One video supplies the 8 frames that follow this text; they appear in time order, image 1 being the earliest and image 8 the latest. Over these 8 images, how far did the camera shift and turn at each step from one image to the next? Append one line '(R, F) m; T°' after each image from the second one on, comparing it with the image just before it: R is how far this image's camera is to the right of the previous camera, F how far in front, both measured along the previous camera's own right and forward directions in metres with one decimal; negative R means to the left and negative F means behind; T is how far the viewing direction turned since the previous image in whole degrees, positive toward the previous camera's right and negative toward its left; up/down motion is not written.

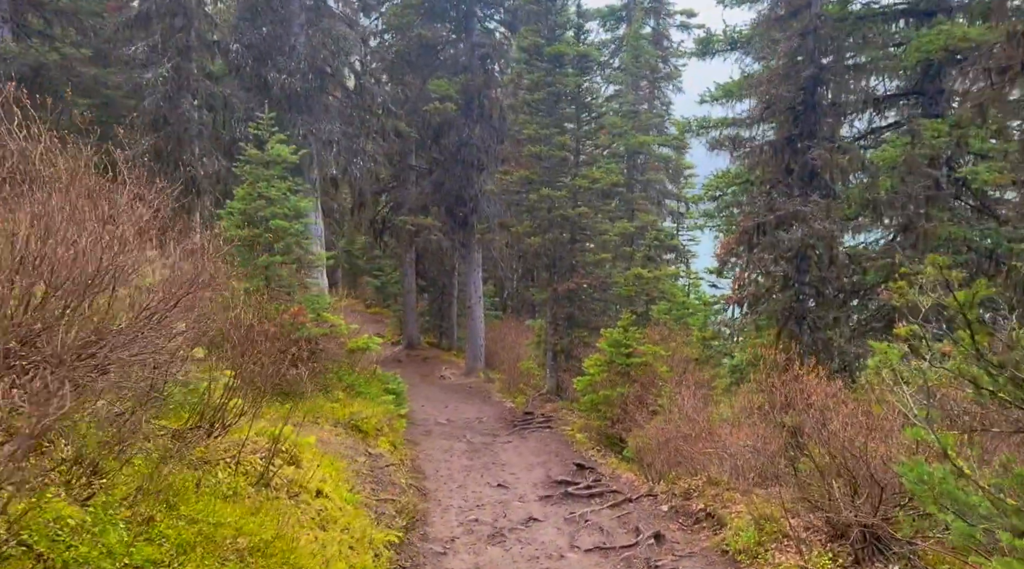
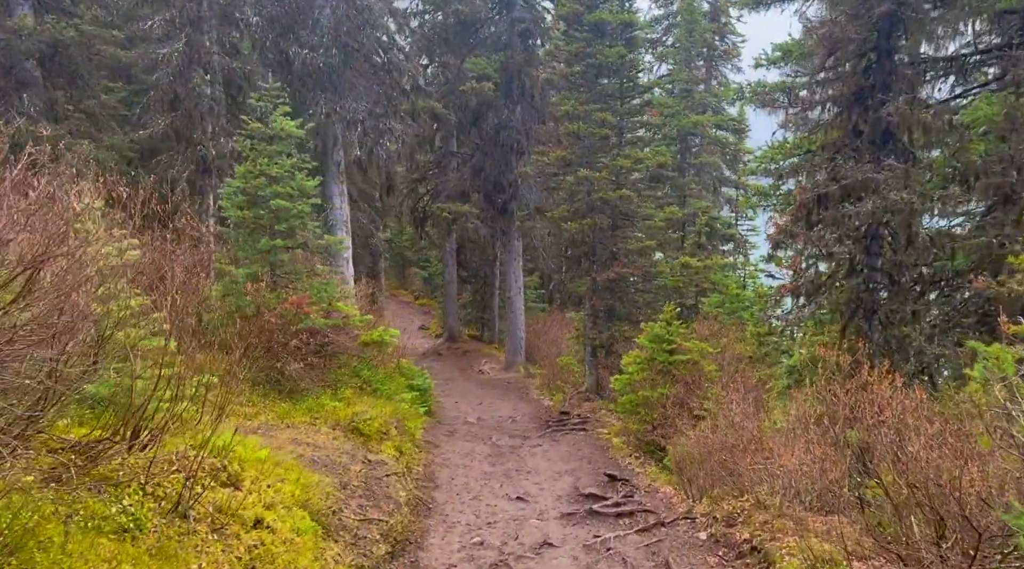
(+0.5, +1.6) m; -4°
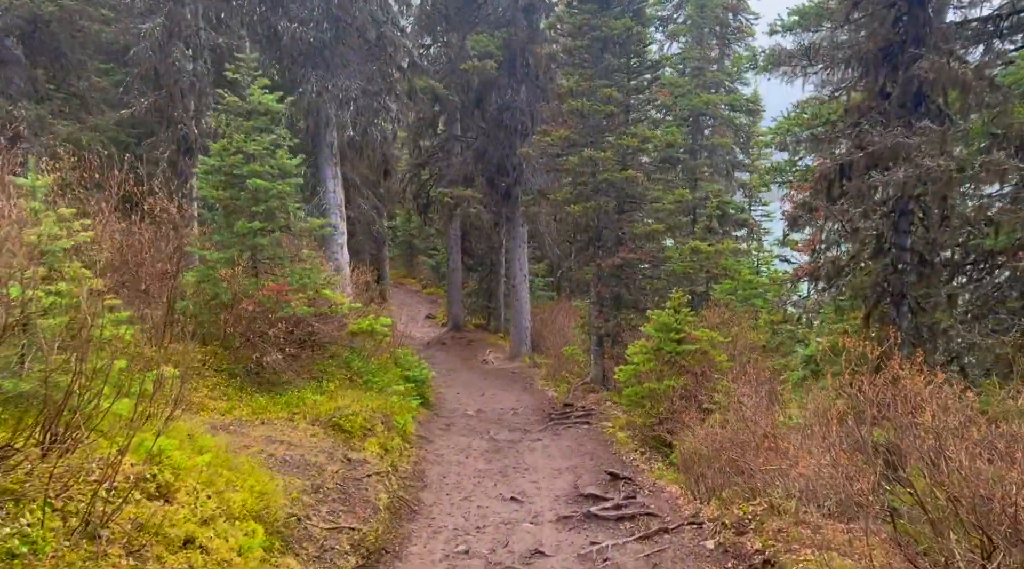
(+0.3, +0.9) m; -1°
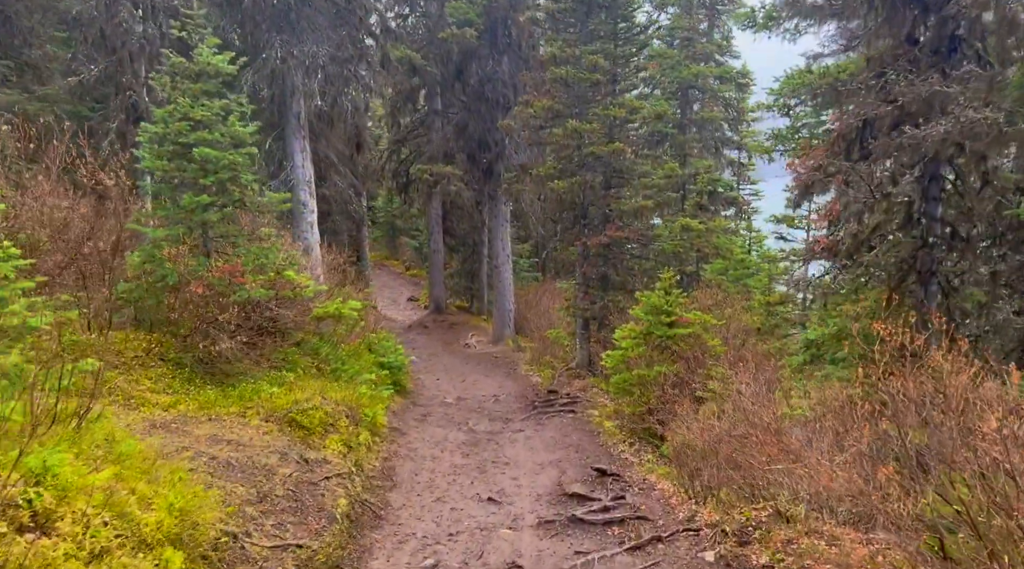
(+0.1, +1.0) m; +1°
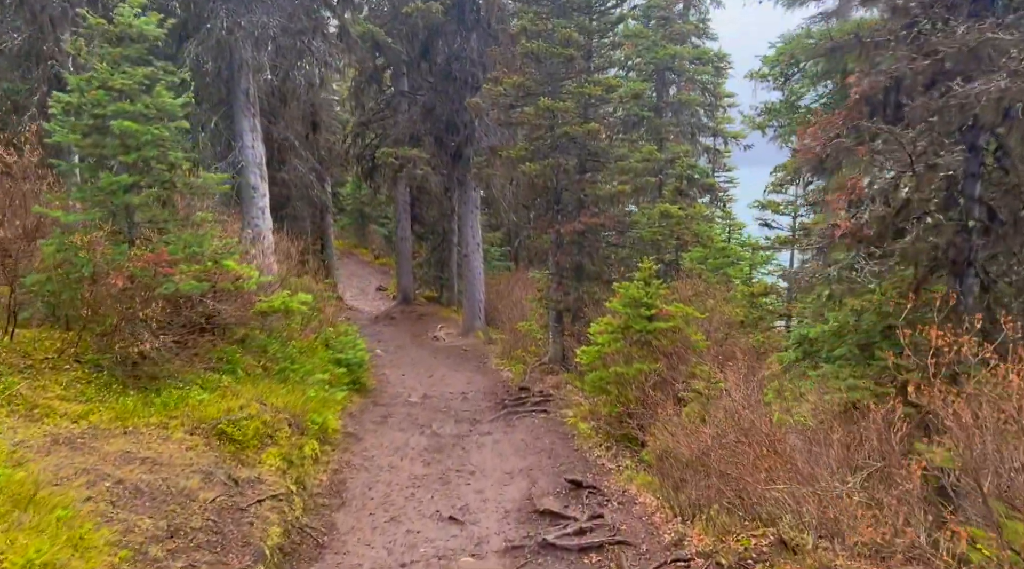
(+0.1, +1.2) m; +2°
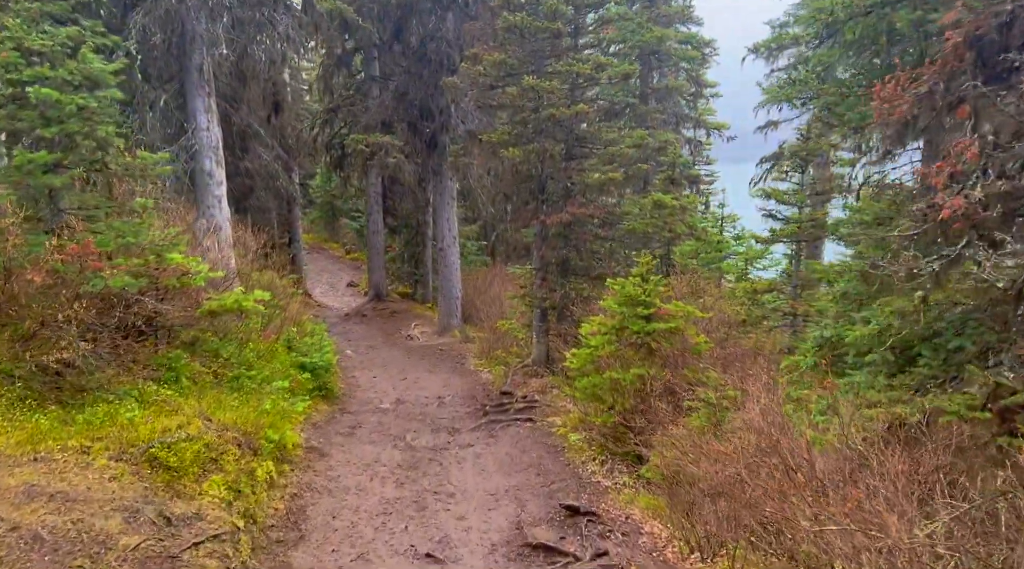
(-0.1, +1.3) m; +2°
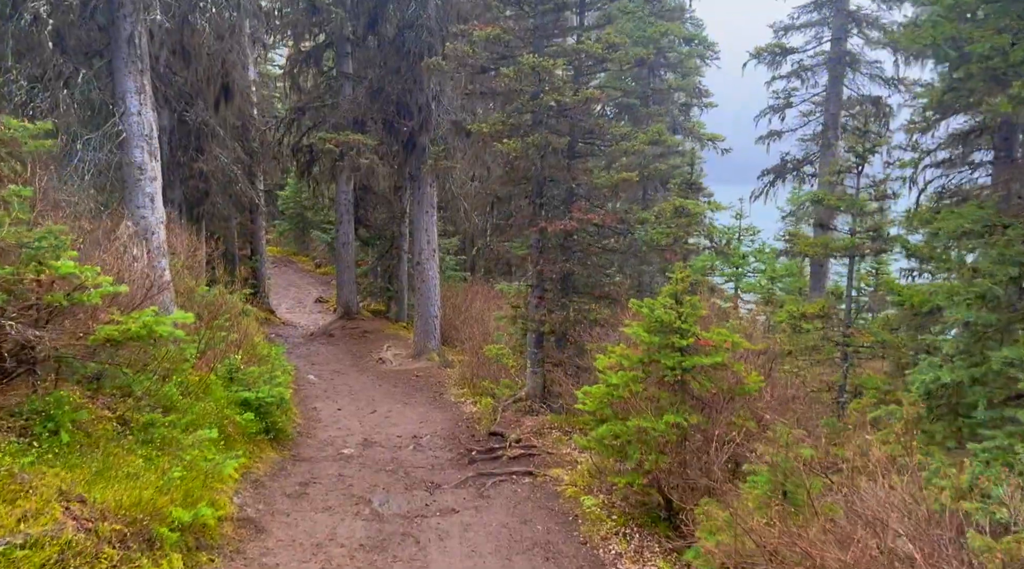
(-0.3, +2.5) m; +2°
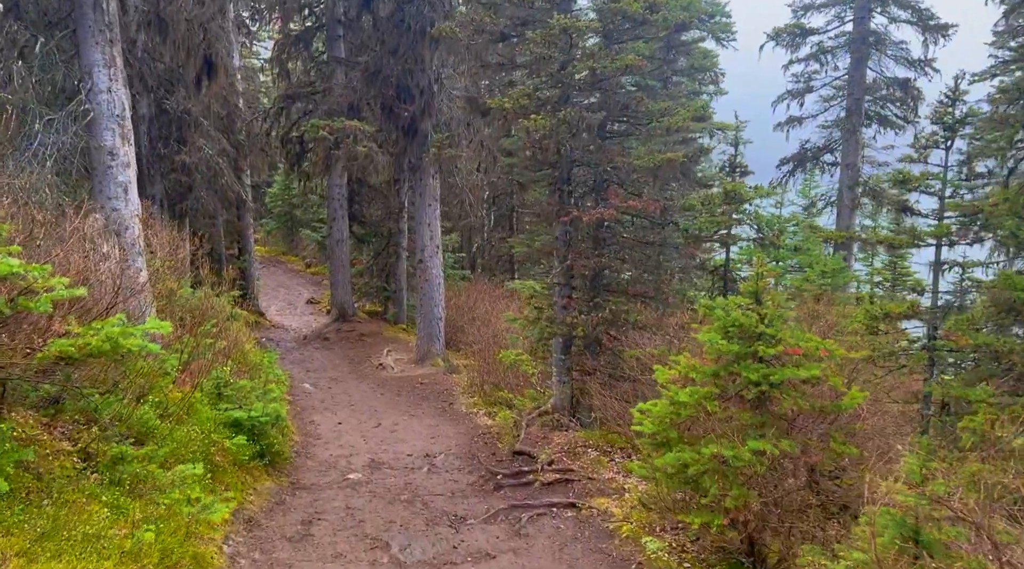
(-0.5, +1.5) m; +1°
